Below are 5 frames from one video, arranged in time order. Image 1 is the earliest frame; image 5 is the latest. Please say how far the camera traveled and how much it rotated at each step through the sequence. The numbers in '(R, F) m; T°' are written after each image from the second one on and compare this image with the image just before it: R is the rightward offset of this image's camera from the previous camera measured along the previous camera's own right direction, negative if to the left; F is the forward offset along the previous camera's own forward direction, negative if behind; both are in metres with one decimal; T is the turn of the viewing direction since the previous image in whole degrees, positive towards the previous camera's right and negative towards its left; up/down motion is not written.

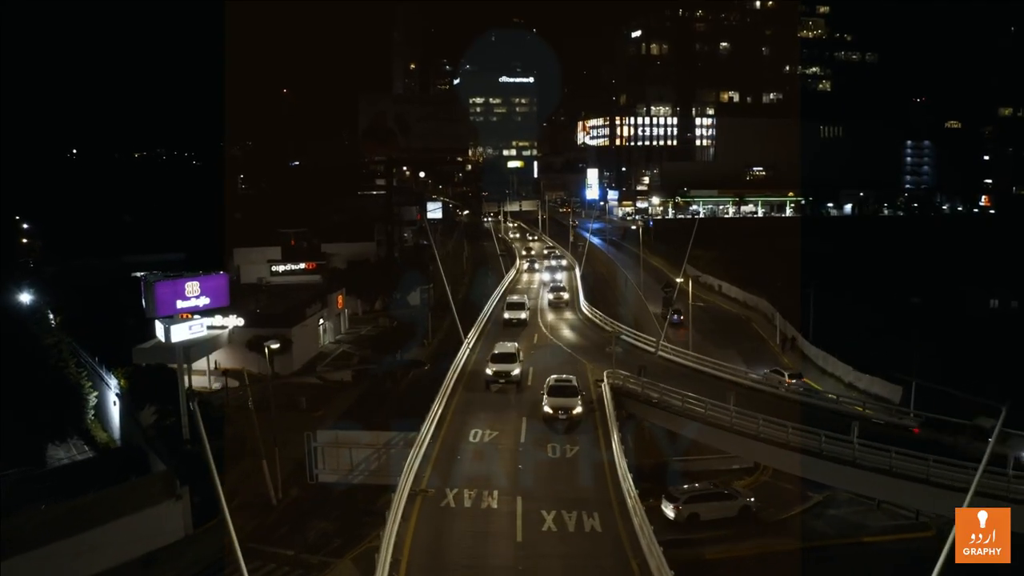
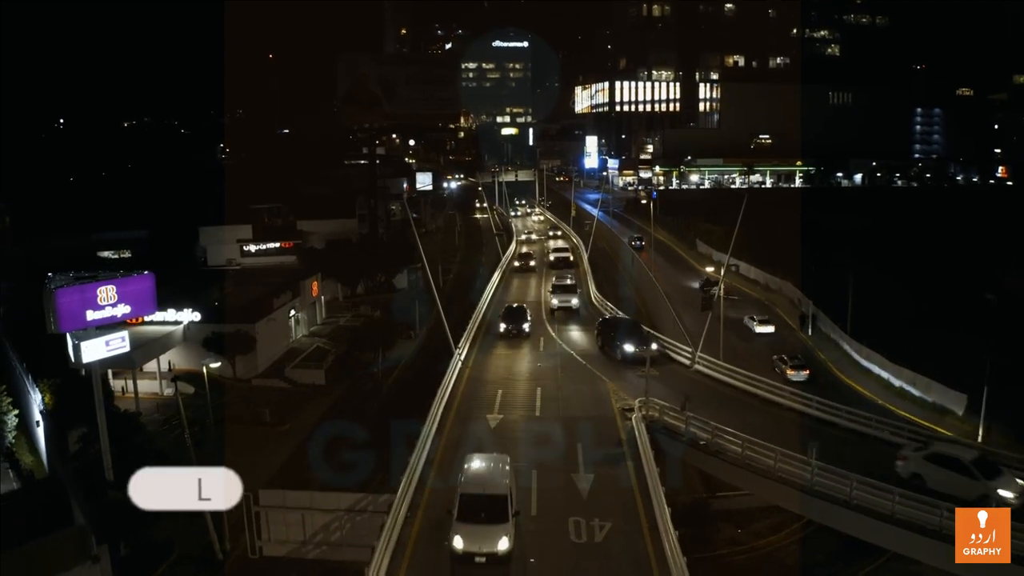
(-0.3, +5.1) m; +1°
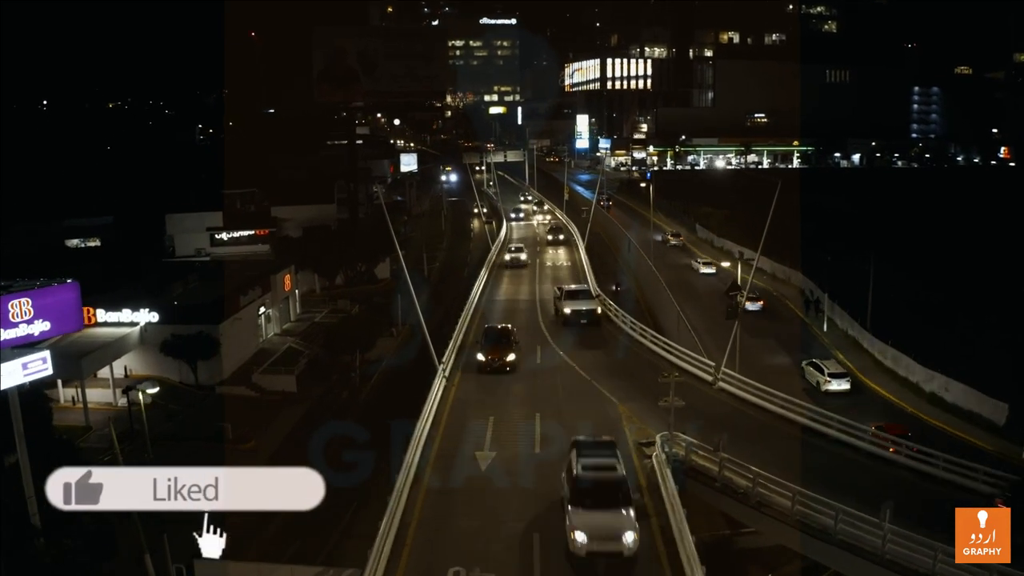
(-0.1, +3.1) m; +1°
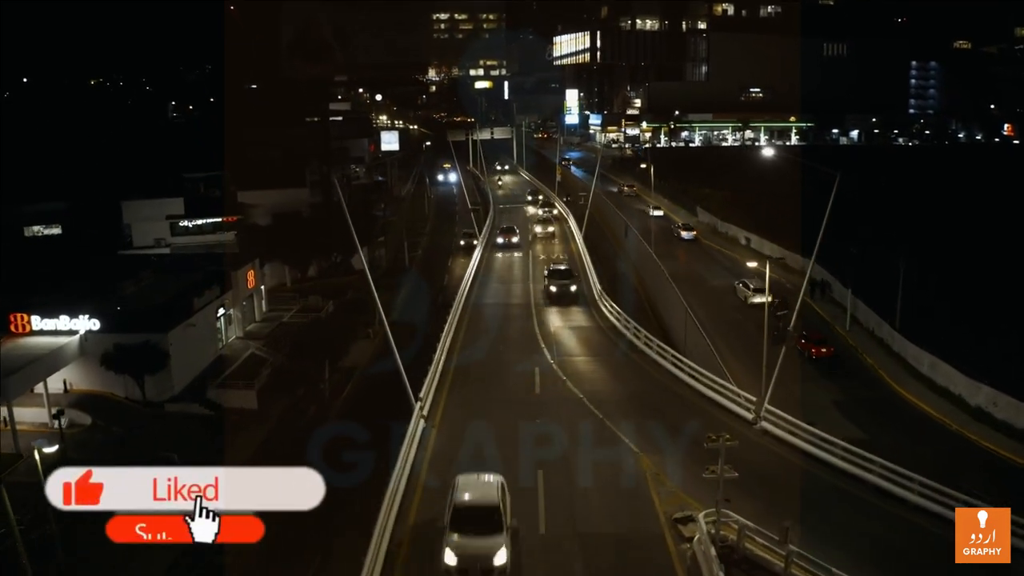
(-0.1, +3.6) m; +1°
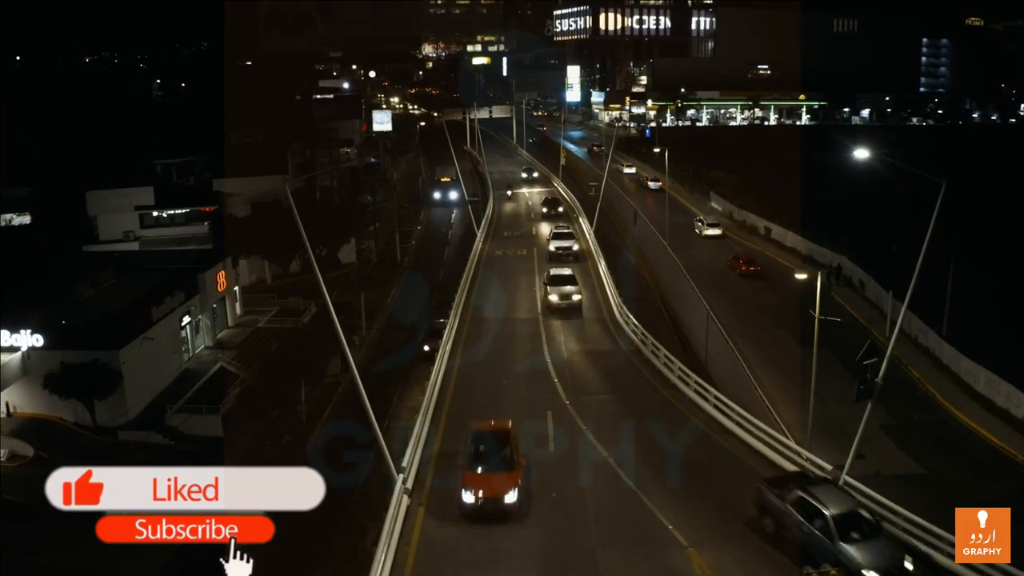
(-0.2, +3.3) m; 0°
